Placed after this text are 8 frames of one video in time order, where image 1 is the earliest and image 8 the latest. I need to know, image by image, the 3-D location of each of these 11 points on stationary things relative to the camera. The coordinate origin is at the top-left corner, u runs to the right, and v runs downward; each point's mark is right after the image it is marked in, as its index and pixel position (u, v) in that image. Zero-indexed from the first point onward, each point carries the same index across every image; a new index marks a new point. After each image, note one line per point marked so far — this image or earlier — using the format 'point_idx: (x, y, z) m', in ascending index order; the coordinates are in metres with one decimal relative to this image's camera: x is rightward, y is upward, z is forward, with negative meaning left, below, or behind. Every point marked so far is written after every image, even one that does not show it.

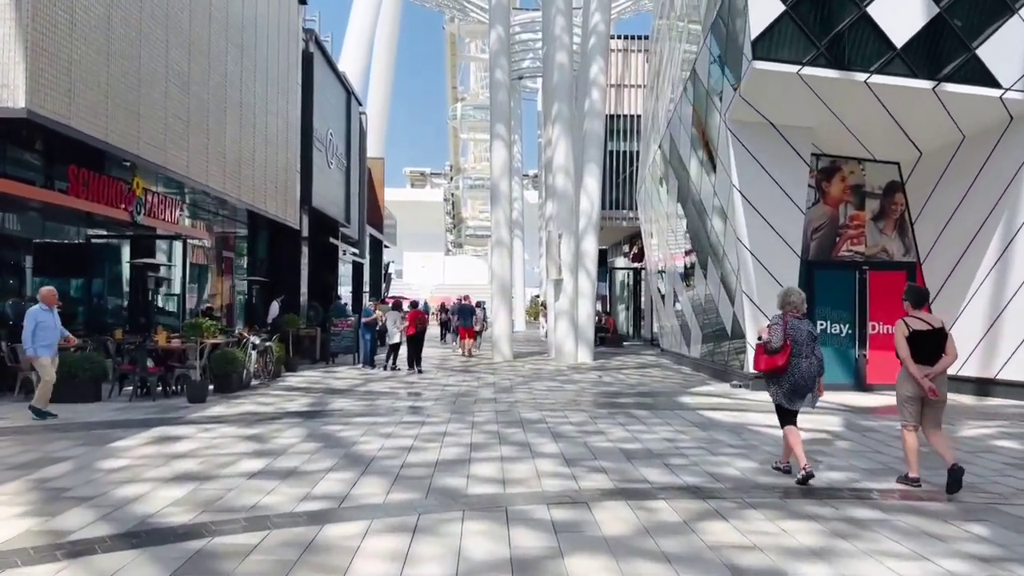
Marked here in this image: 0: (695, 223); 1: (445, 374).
0: (+4.4, +1.6, +19.8) m
1: (-1.4, -1.9, +18.3) m
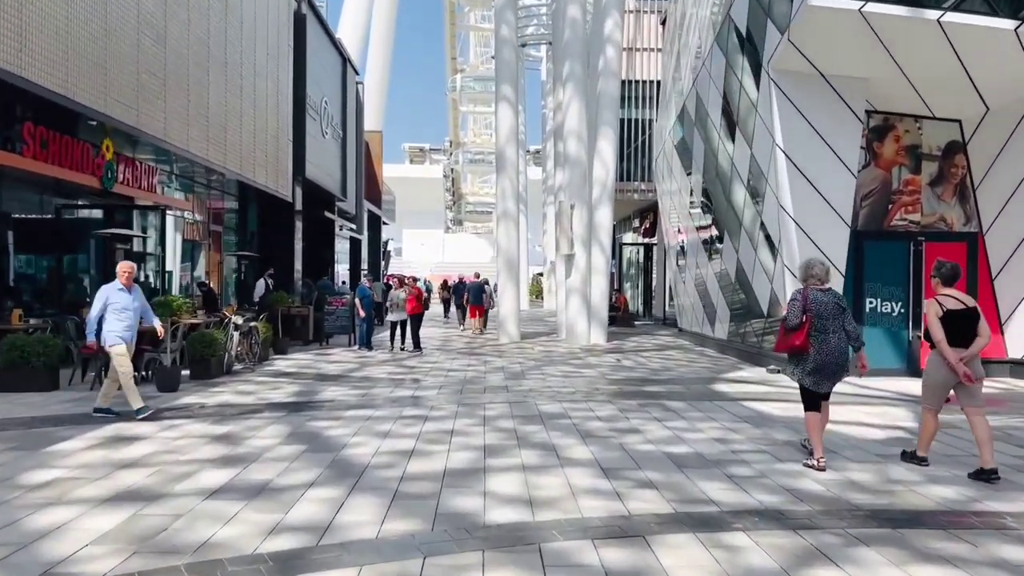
0: (+4.6, +2.1, +18.2) m
1: (-1.3, -1.4, +16.8) m
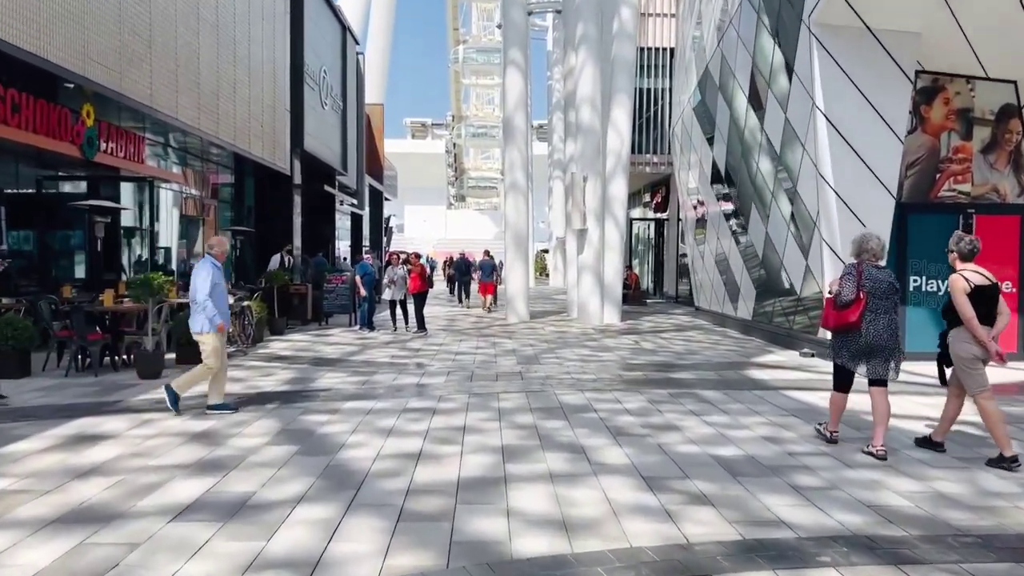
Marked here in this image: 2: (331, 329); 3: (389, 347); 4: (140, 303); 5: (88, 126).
0: (+4.8, +2.6, +17.0) m
1: (-1.0, -1.0, +15.8) m
2: (-3.9, -0.9, +18.0) m
3: (-2.1, -1.0, +14.2) m
4: (-4.9, -0.2, +10.9) m
5: (-7.7, +3.0, +15.0) m
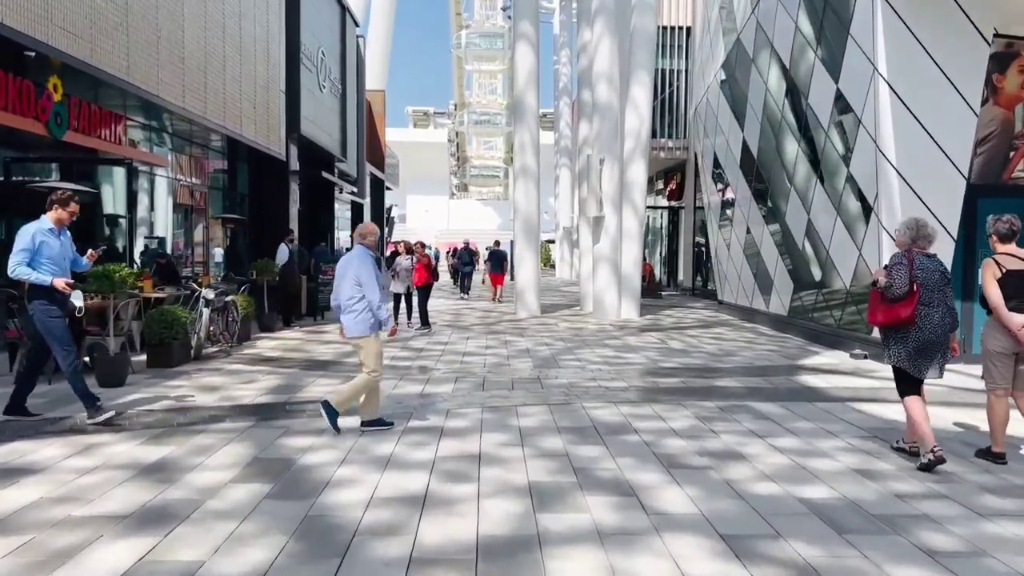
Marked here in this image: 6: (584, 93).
0: (+5.0, +2.7, +15.6) m
1: (-0.8, -0.8, +14.3) m
2: (-3.7, -0.7, +16.6) m
3: (-1.9, -0.9, +12.8) m
4: (-4.7, -0.1, +9.4) m
5: (-7.5, +3.1, +13.6) m
6: (+1.7, +4.7, +19.8) m
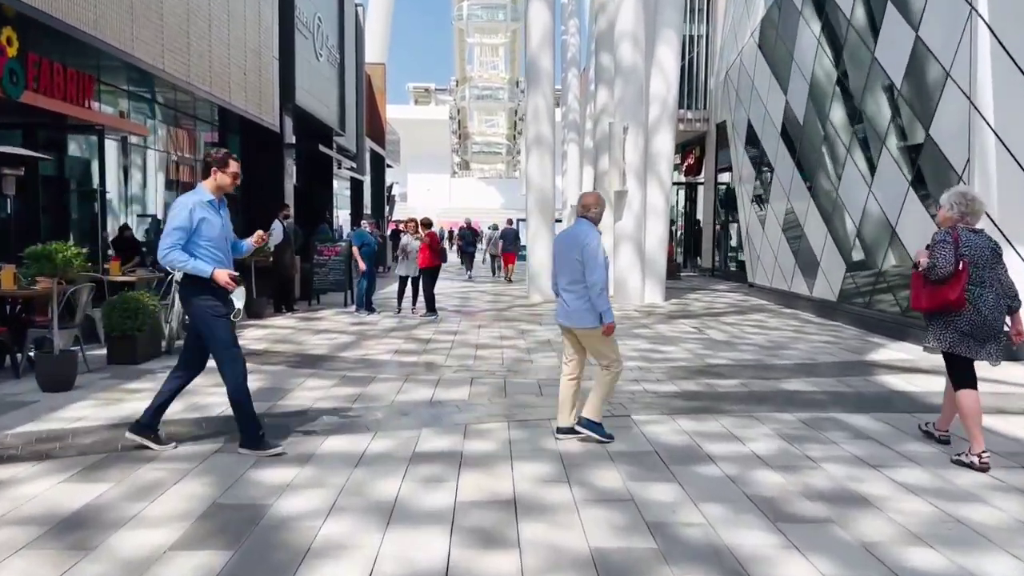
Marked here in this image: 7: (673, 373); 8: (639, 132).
0: (+5.3, +3.1, +13.9) m
1: (-0.6, -0.5, +12.8) m
2: (-3.4, -0.4, +15.0) m
3: (-1.6, -0.7, +11.2) m
4: (-4.4, 0.0, +7.9) m
5: (-7.3, +3.3, +12.0) m
6: (+2.0, +5.1, +18.1) m
7: (+1.6, -0.9, +8.4) m
8: (+2.5, +3.0, +15.9) m
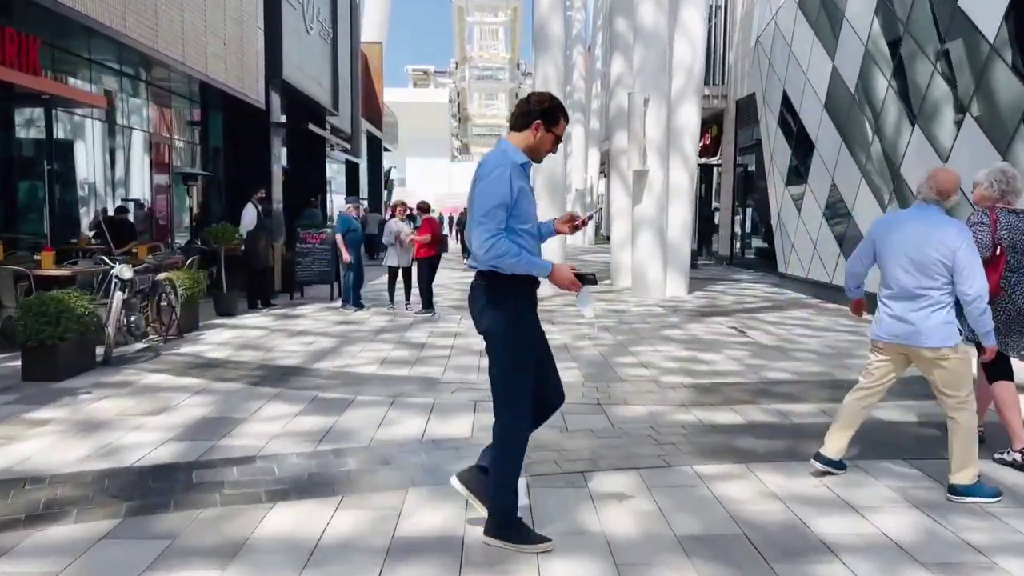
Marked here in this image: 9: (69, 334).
0: (+5.4, +3.2, +12.2) m
1: (-0.5, -0.5, +11.1) m
2: (-3.3, -0.3, +13.3) m
3: (-1.5, -0.6, +9.5) m
4: (-4.3, 0.0, +6.2) m
5: (-7.1, +3.4, +10.2) m
6: (+2.1, +5.3, +16.3) m
7: (+1.8, -0.9, +6.7) m
8: (+2.6, +3.2, +14.2) m
9: (-3.8, -0.3, +7.2) m
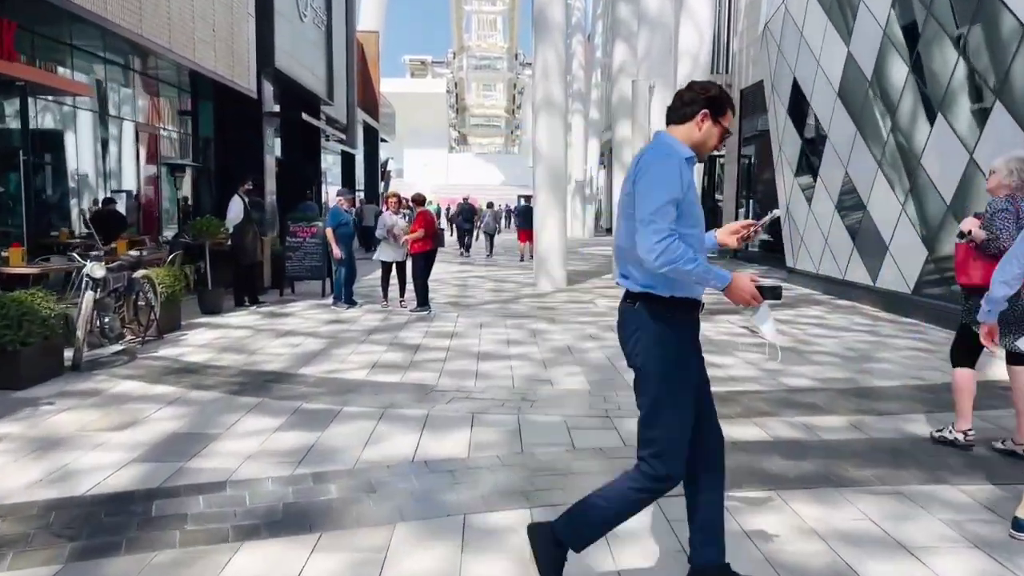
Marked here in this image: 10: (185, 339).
0: (+5.4, +3.2, +11.6) m
1: (-0.5, -0.4, +10.5) m
2: (-3.3, -0.2, +12.7) m
3: (-1.5, -0.6, +9.0) m
4: (-4.3, 0.0, +5.6) m
5: (-7.1, +3.4, +9.6) m
6: (+2.1, +5.4, +15.7) m
7: (+1.8, -0.9, +6.2) m
8: (+2.6, +3.2, +13.6) m
9: (-3.8, -0.3, +6.6) m
10: (-3.7, -0.6, +9.2) m
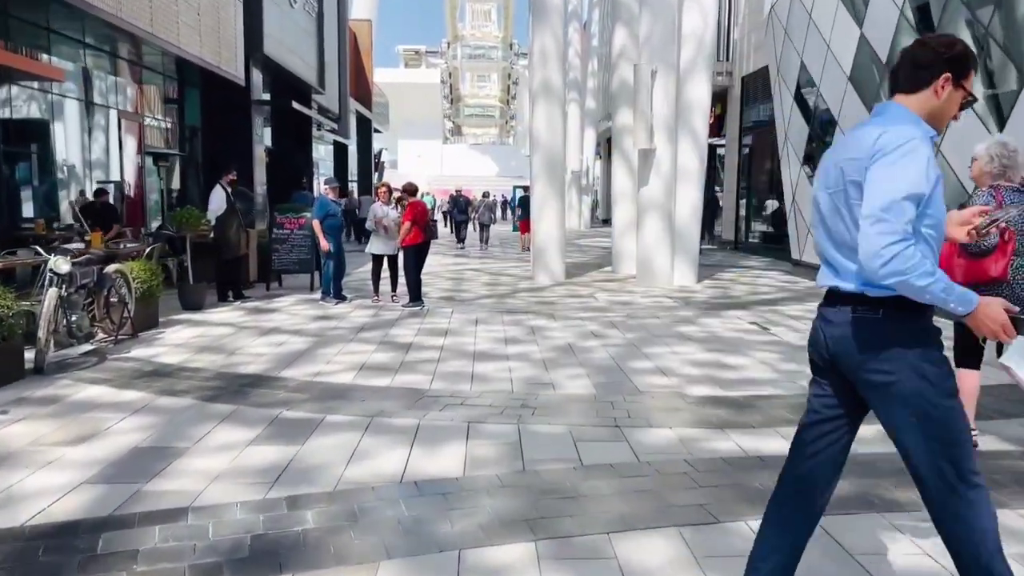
0: (+5.3, +3.3, +11.0) m
1: (-0.5, -0.4, +10.0) m
2: (-3.4, -0.1, +12.2) m
3: (-1.6, -0.5, +8.4) m
4: (-4.3, 0.0, +5.0) m
5: (-7.2, +3.5, +9.0) m
6: (+2.0, +5.5, +15.1) m
7: (+1.8, -0.9, +5.6) m
8: (+2.5, +3.3, +13.0) m
9: (-3.8, -0.3, +6.1) m
10: (-3.7, -0.5, +8.6) m
